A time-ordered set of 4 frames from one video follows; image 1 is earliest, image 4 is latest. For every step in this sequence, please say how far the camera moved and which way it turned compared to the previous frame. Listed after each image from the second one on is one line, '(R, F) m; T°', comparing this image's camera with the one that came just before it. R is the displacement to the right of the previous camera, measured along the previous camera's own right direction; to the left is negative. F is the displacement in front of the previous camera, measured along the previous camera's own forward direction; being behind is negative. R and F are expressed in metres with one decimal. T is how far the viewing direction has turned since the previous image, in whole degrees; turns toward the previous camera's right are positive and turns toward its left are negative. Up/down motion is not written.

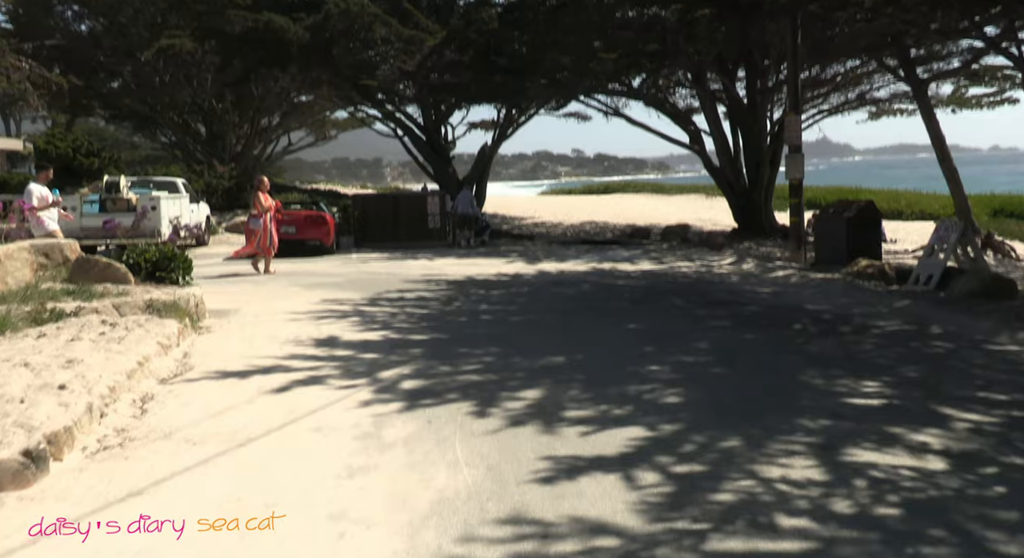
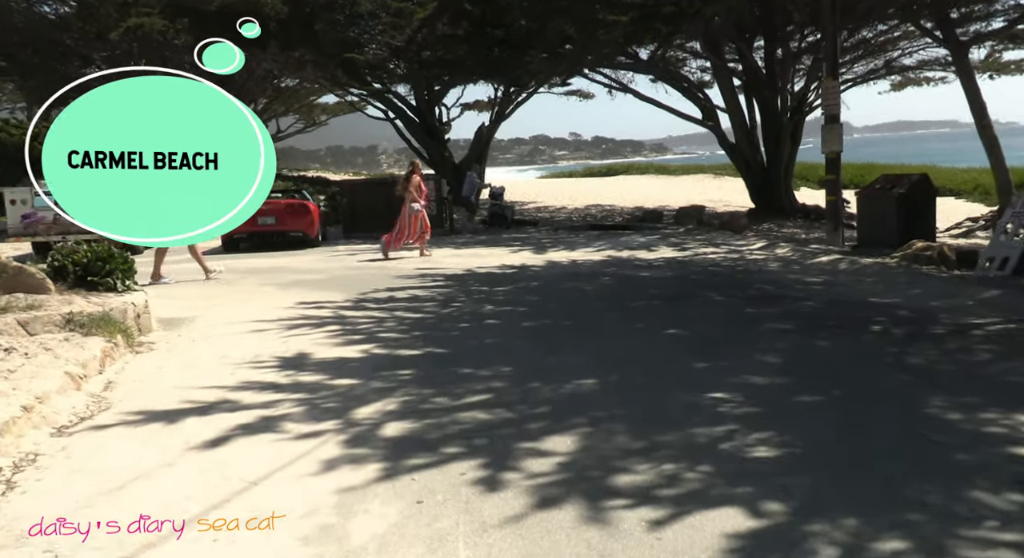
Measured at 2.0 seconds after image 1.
(-0.1, +1.7) m; 0°
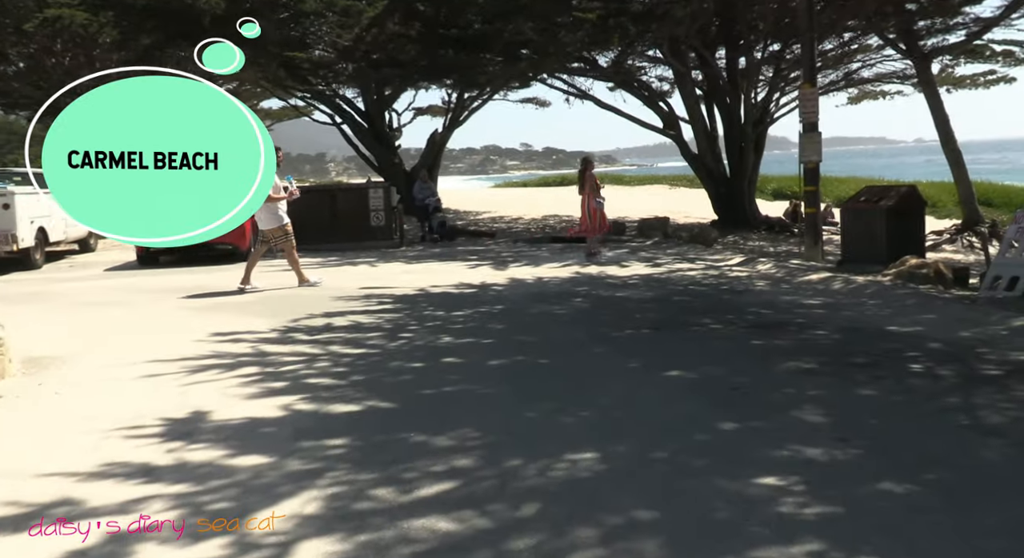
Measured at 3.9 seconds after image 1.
(-0.1, +1.5) m; +3°
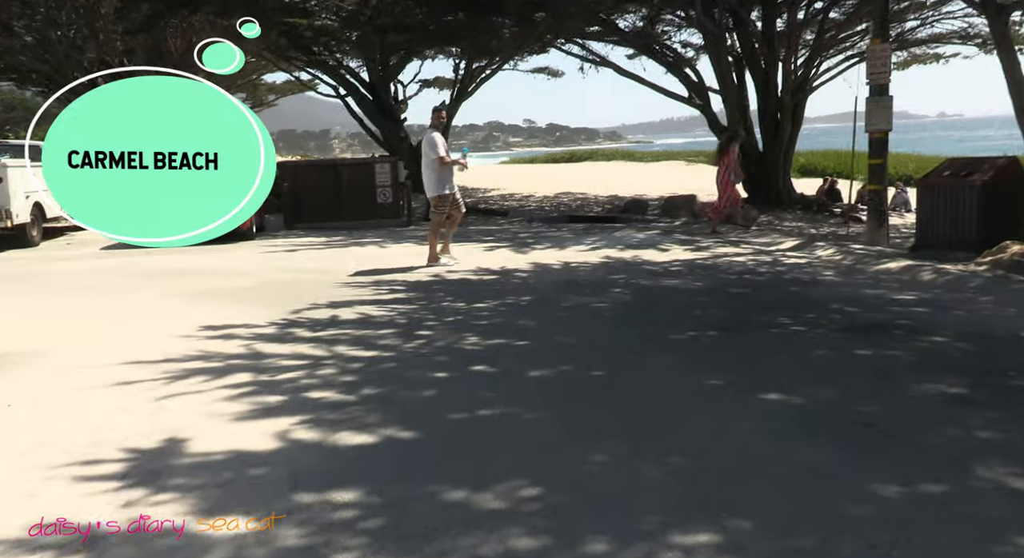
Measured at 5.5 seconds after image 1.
(-0.3, +1.3) m; 0°
